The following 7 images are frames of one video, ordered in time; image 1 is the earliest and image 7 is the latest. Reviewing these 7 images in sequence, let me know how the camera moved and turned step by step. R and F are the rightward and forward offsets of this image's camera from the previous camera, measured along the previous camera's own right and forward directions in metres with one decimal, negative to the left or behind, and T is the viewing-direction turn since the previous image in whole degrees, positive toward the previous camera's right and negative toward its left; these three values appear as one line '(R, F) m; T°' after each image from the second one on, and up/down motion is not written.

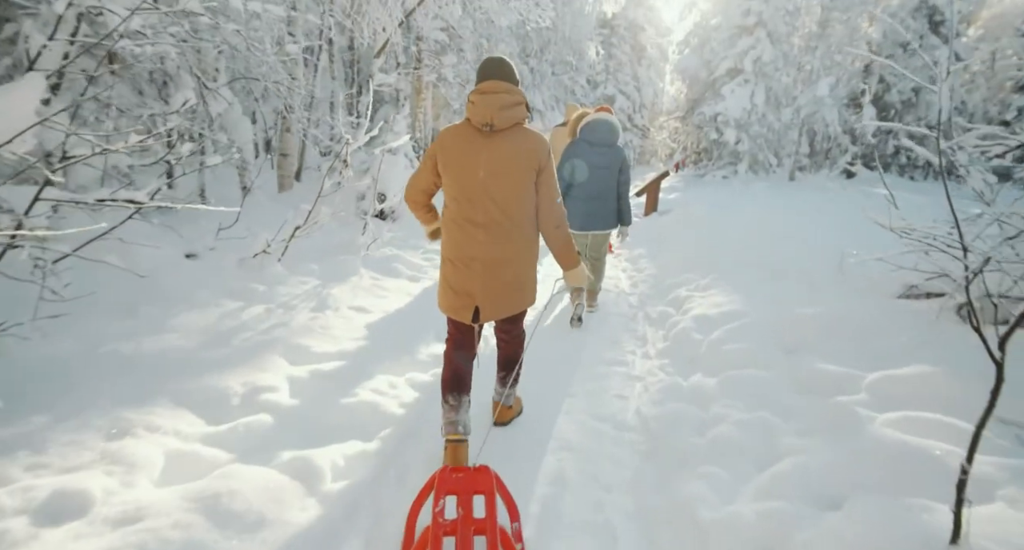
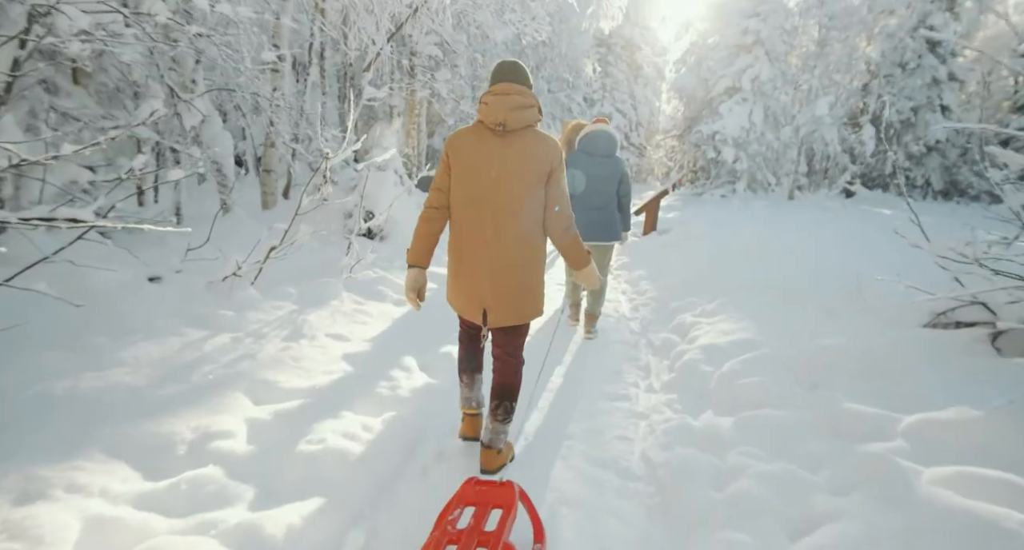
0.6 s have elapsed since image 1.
(0.0, +0.3) m; 0°
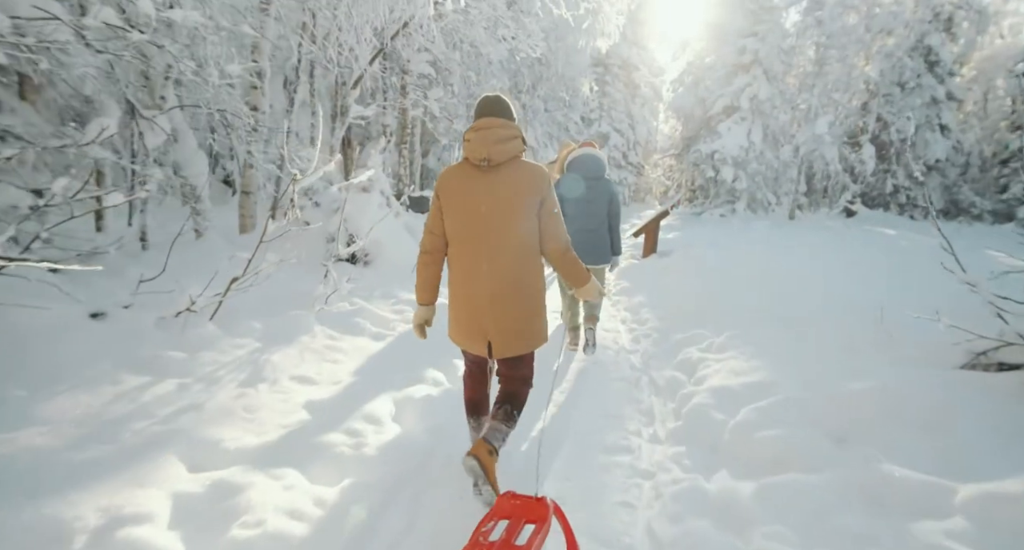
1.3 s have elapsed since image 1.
(+0.1, +0.4) m; 0°
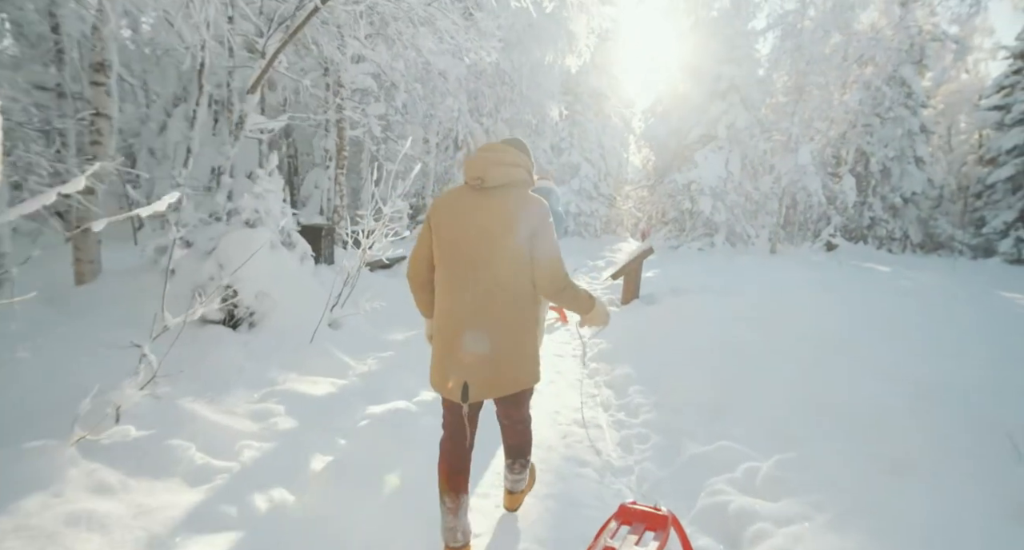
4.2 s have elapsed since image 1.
(+0.3, +1.8) m; +3°
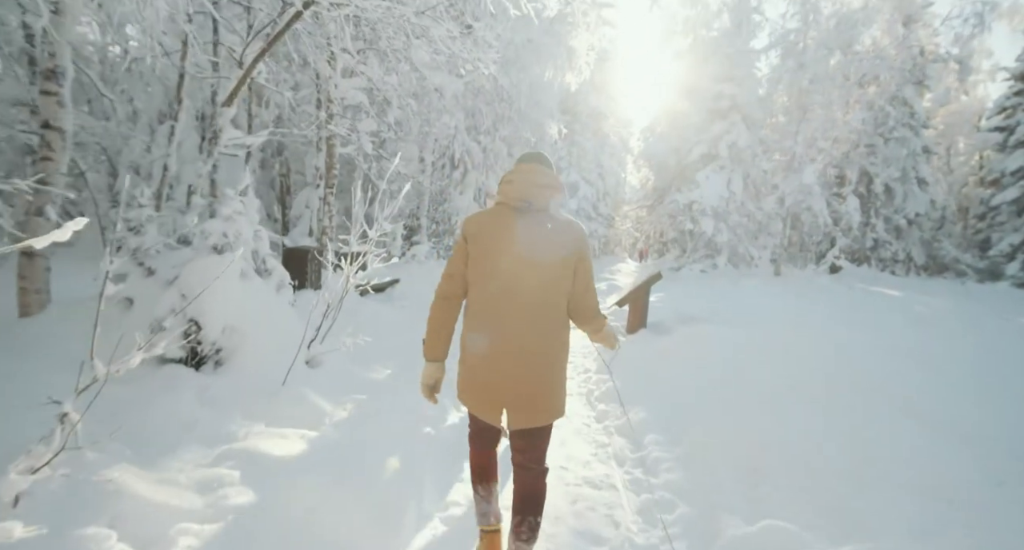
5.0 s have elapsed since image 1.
(0.0, +0.5) m; 0°
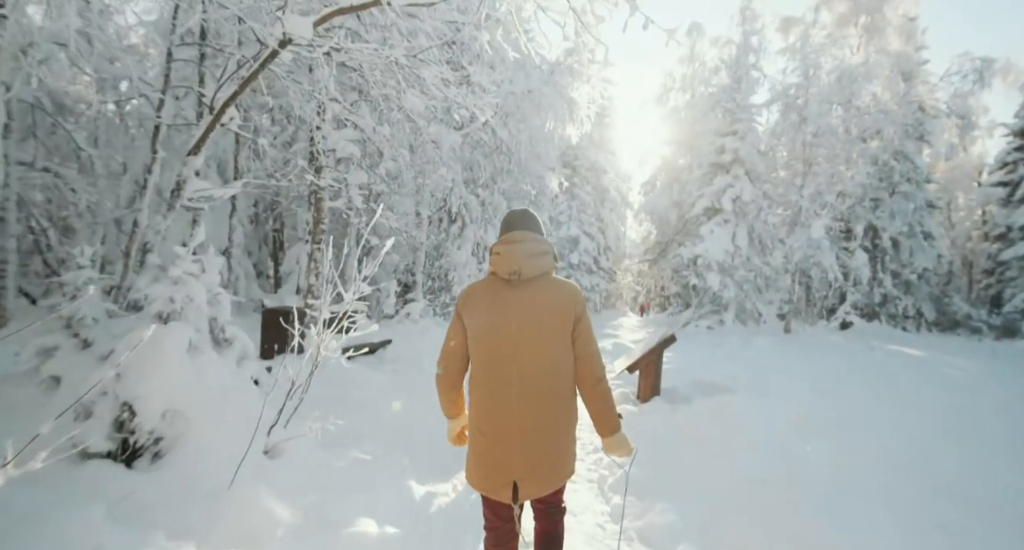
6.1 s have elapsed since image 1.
(0.0, +0.7) m; 0°
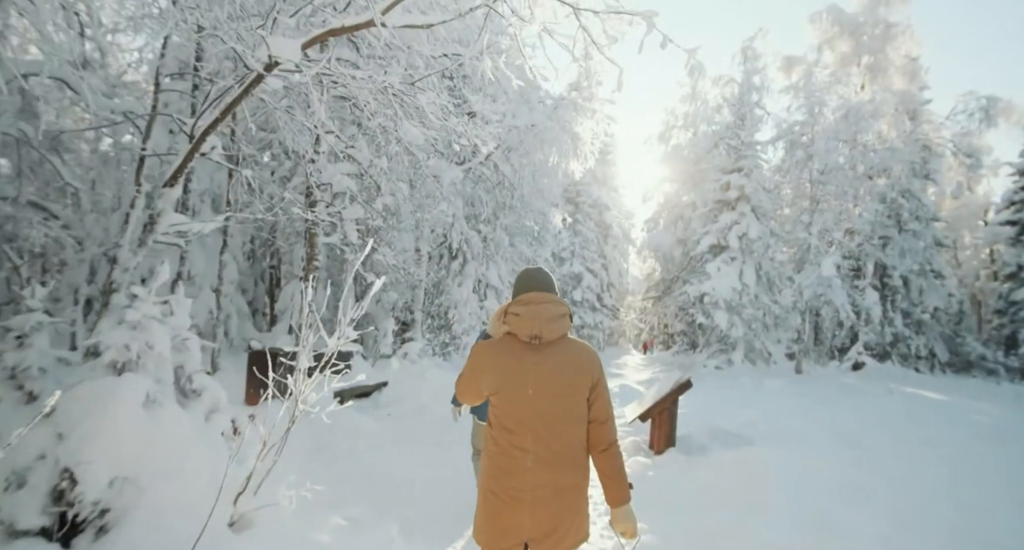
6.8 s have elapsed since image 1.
(0.0, +0.4) m; 0°
